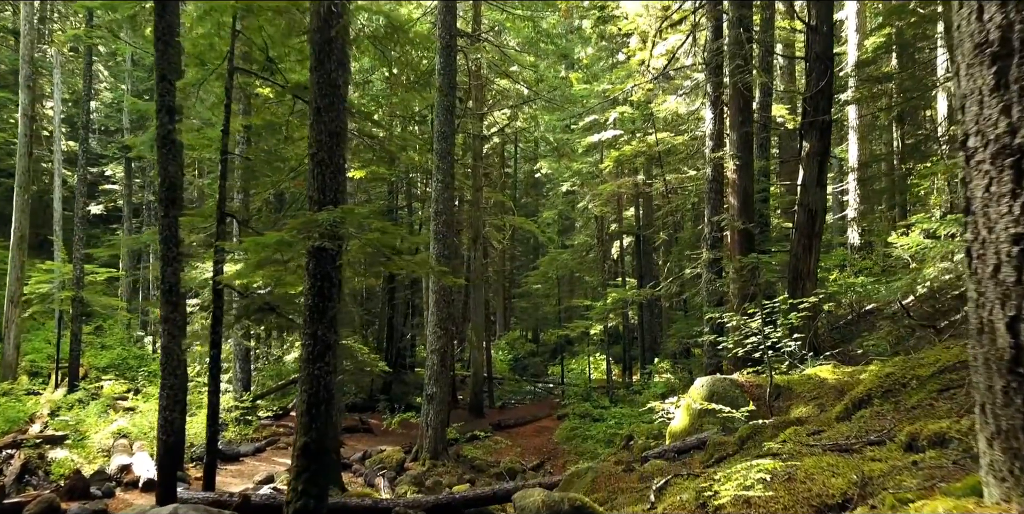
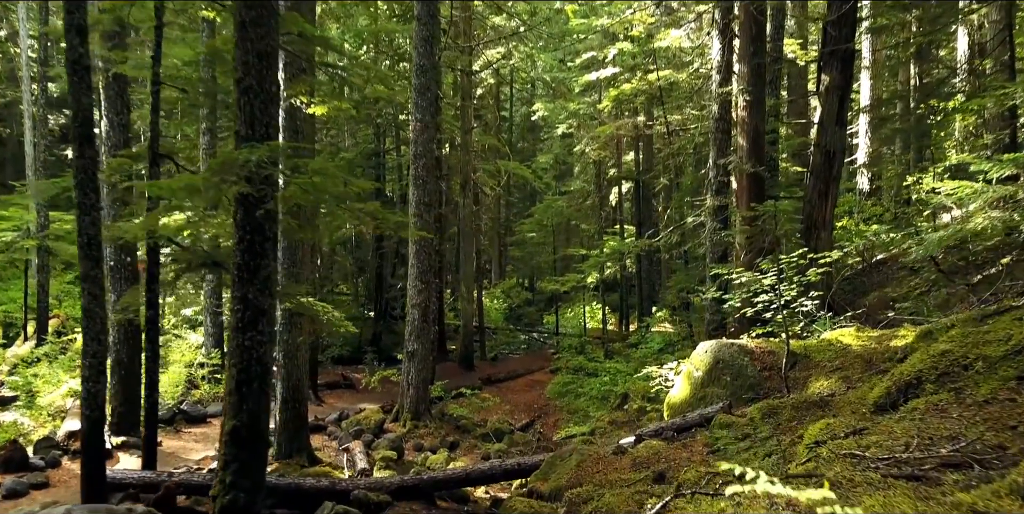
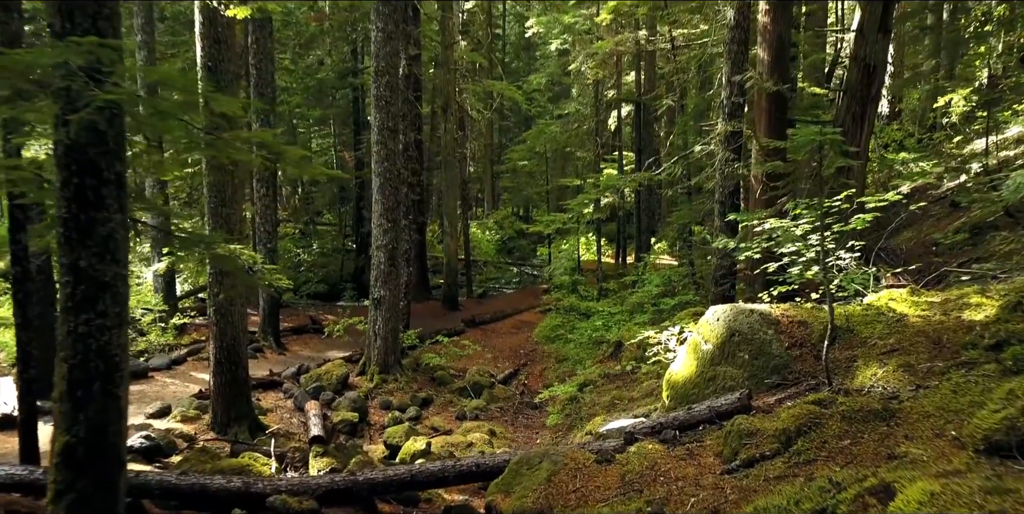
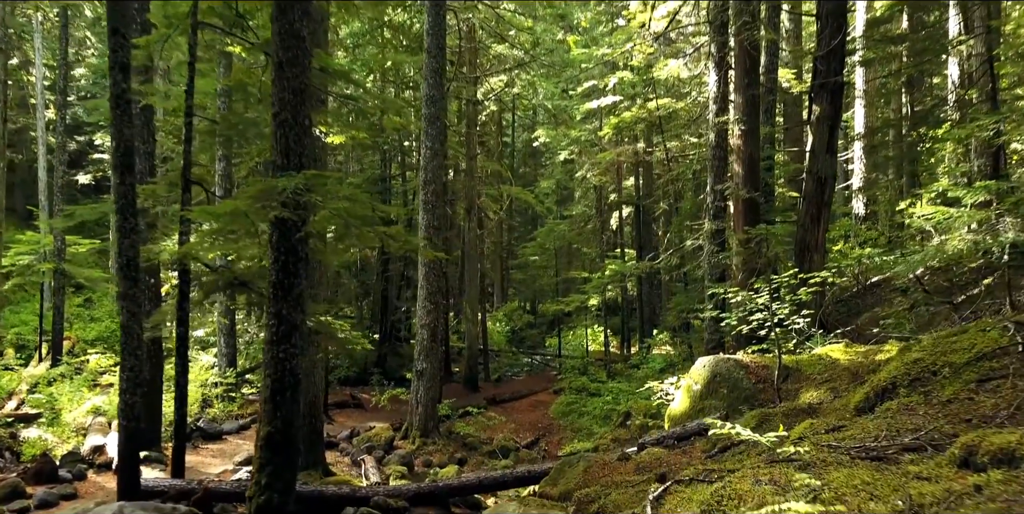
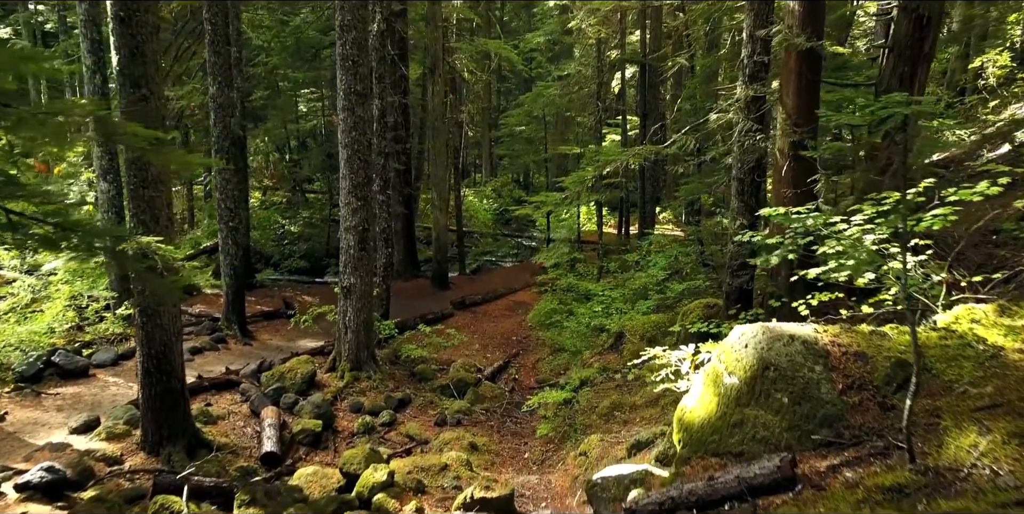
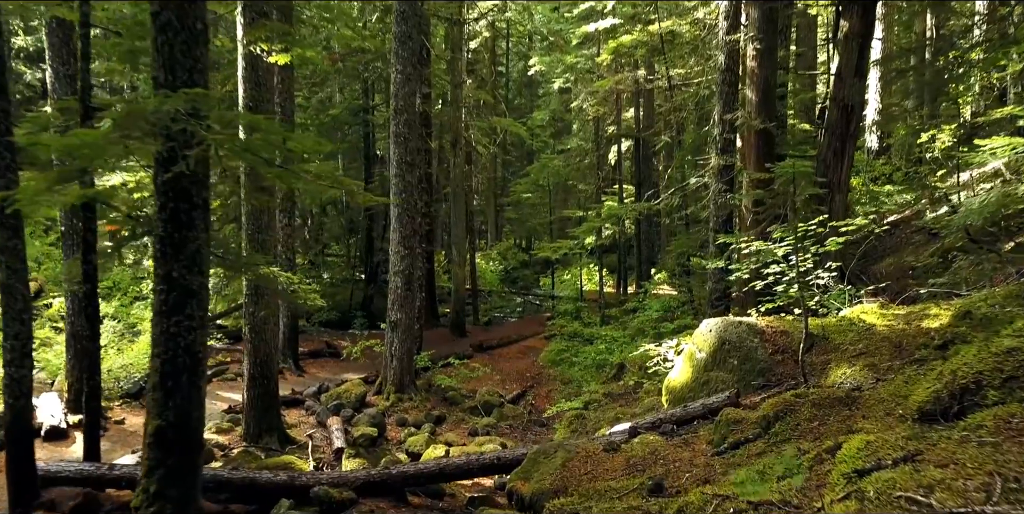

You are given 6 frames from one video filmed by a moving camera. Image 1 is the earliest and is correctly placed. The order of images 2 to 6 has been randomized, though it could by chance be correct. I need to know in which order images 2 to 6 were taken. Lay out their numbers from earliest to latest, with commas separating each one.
4, 2, 6, 3, 5
